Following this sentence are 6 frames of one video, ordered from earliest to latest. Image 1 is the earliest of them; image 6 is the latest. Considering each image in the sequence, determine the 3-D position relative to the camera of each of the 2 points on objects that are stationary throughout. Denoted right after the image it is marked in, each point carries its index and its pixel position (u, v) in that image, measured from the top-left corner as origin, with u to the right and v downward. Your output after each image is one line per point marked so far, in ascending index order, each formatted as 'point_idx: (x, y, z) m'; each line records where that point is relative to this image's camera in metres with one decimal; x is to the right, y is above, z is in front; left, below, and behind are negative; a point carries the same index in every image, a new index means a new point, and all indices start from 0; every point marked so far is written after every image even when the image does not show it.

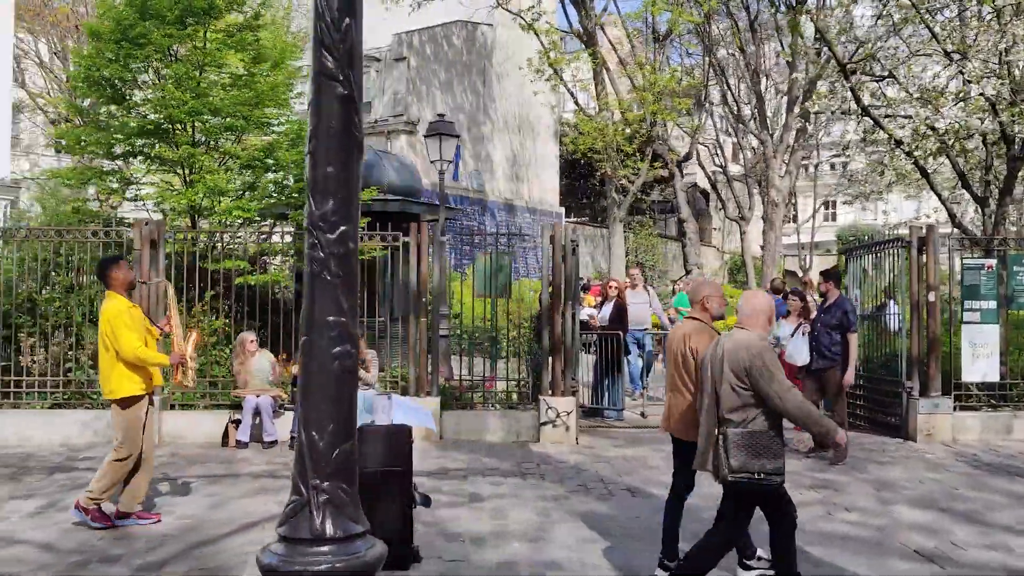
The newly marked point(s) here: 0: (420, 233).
0: (-0.9, +0.5, +9.0) m
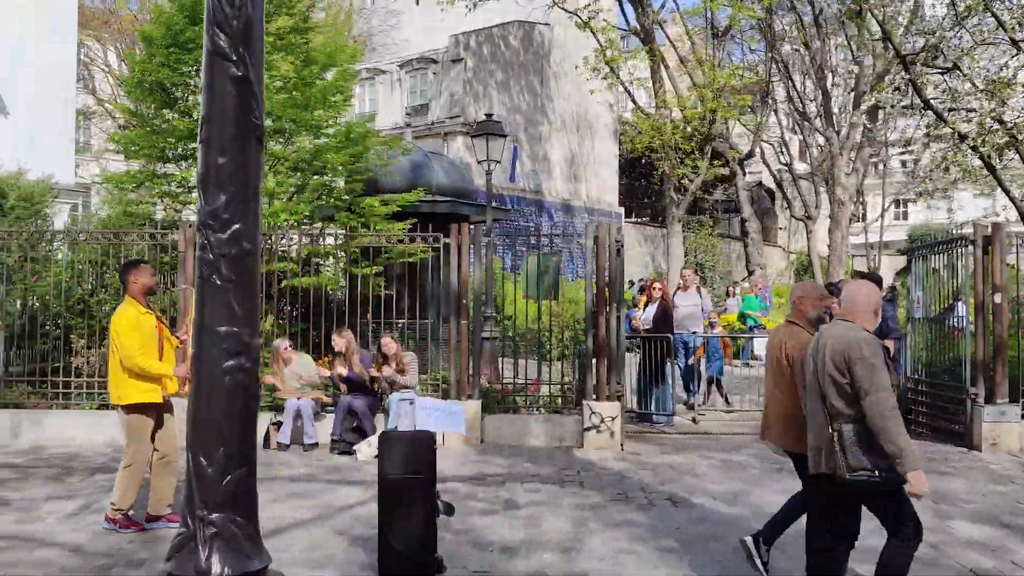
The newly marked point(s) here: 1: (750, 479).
0: (-0.5, +0.5, +8.9) m
1: (+1.9, -1.5, +7.4) m
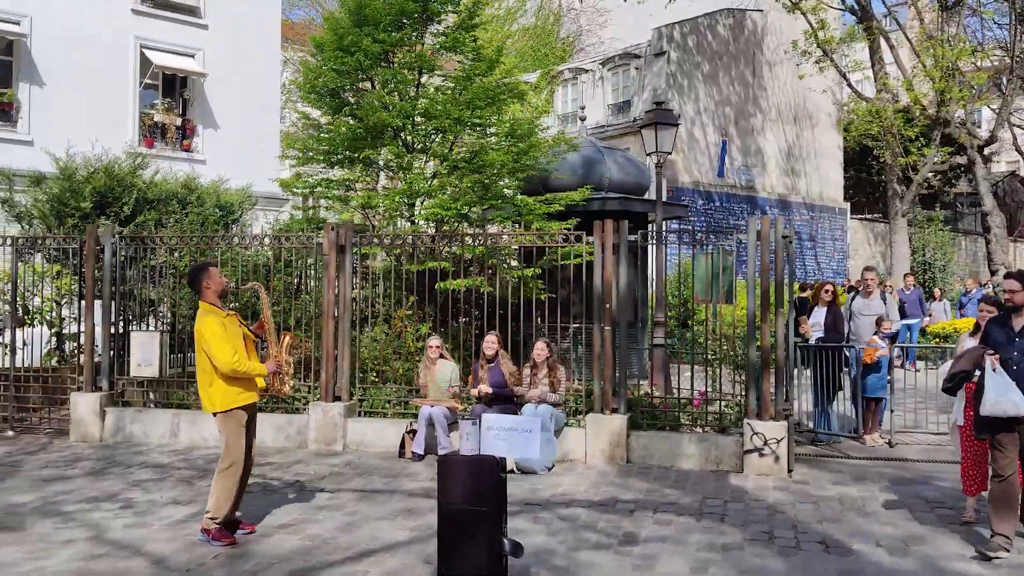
0: (+0.8, +0.5, +8.1) m
1: (+2.7, -1.5, +6.2) m
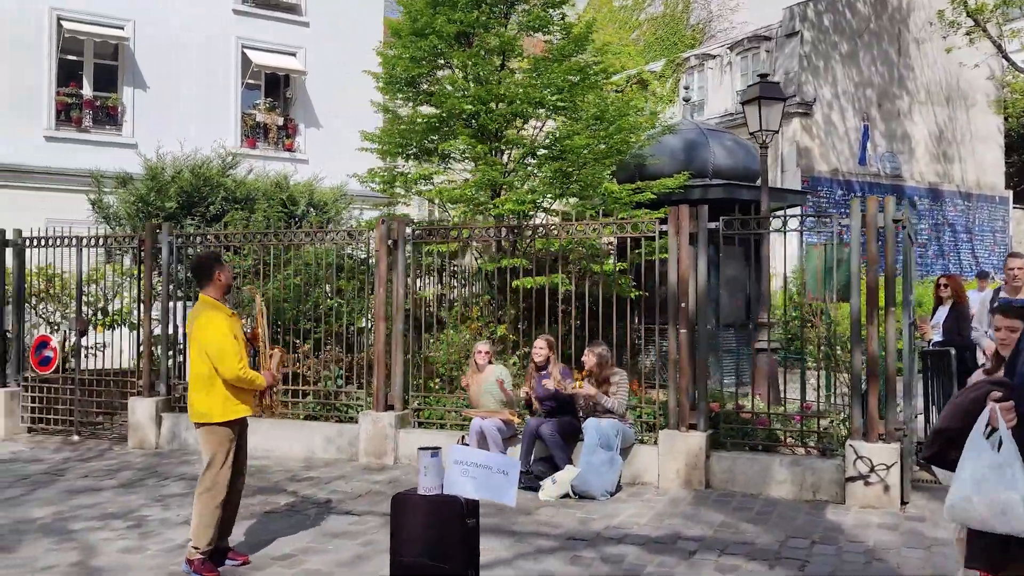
0: (+1.2, +0.5, +7.0) m
1: (+2.9, -1.5, +4.8) m
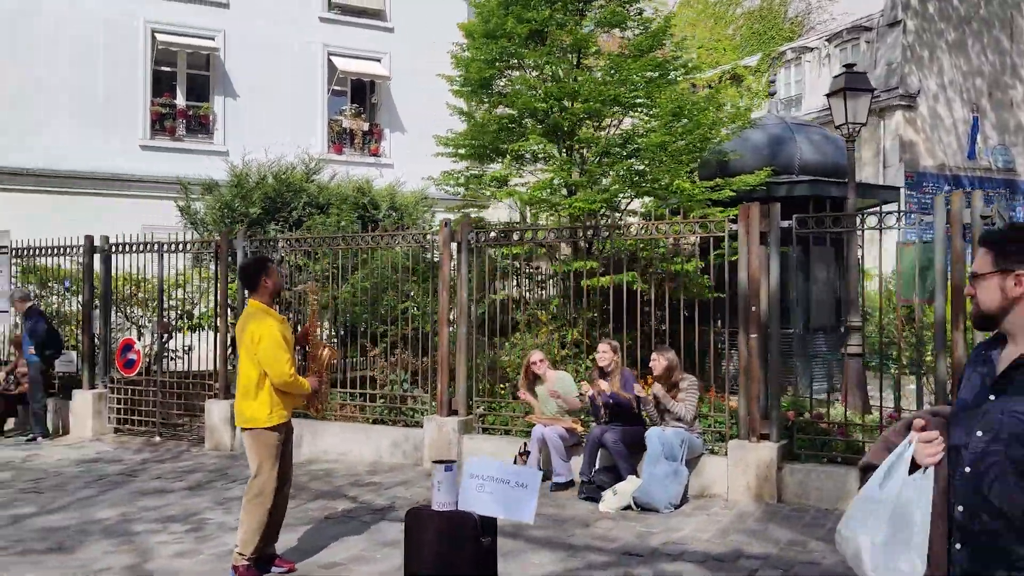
0: (+1.7, +0.5, +6.7) m
1: (+3.1, -1.5, +4.3) m
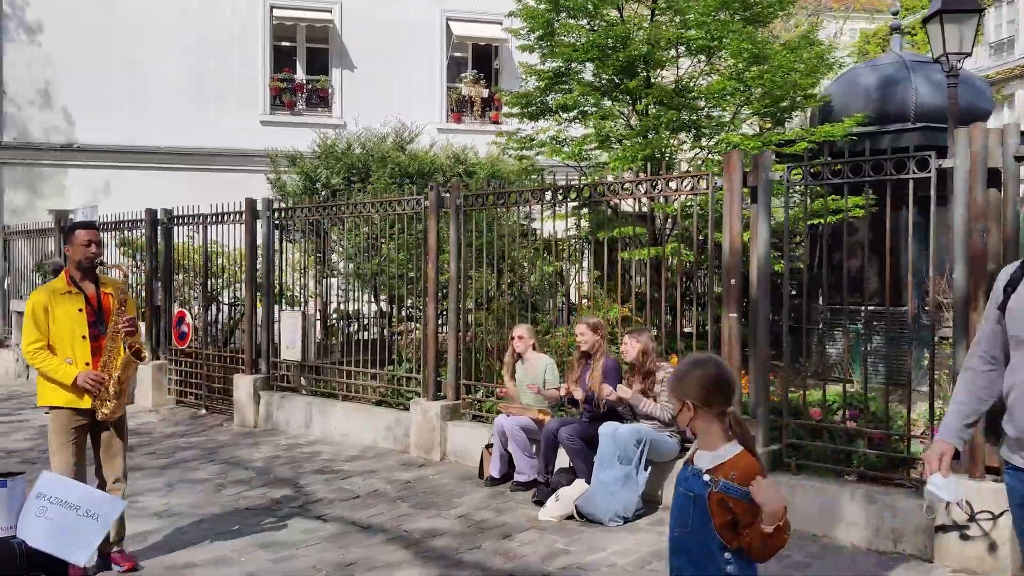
0: (+1.3, +0.7, +5.4) m
1: (+2.1, -1.4, +2.8) m
